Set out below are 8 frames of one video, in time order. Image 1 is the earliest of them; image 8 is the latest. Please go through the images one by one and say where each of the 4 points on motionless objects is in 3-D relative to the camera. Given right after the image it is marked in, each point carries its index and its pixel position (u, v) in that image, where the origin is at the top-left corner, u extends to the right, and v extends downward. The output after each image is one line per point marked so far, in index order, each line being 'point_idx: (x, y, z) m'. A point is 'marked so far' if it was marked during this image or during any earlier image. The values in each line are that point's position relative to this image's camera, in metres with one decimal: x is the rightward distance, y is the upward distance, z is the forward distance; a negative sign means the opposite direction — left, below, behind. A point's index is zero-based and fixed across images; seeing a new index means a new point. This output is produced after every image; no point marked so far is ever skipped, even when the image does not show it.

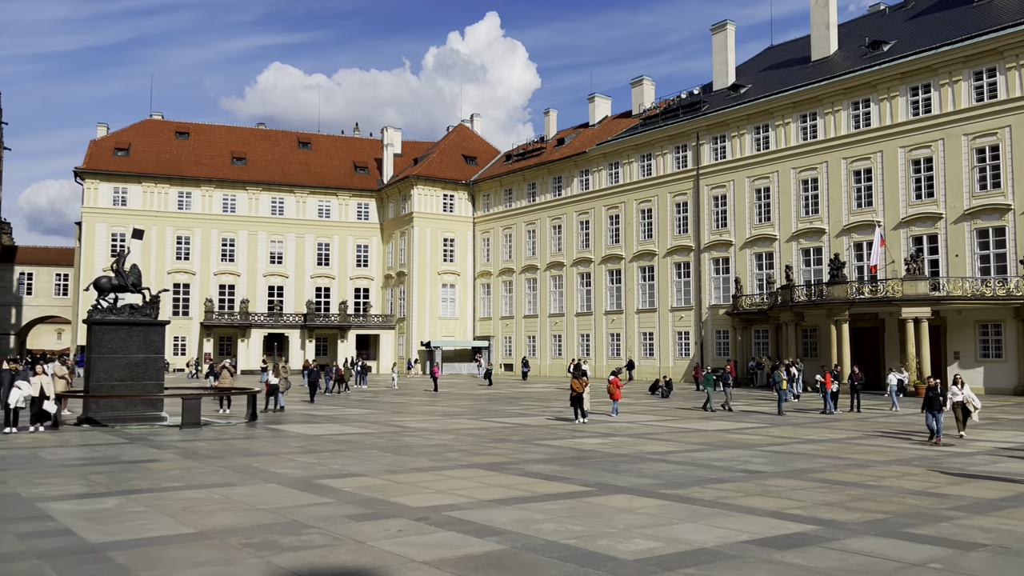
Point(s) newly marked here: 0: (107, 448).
0: (-5.6, -2.2, +11.3) m
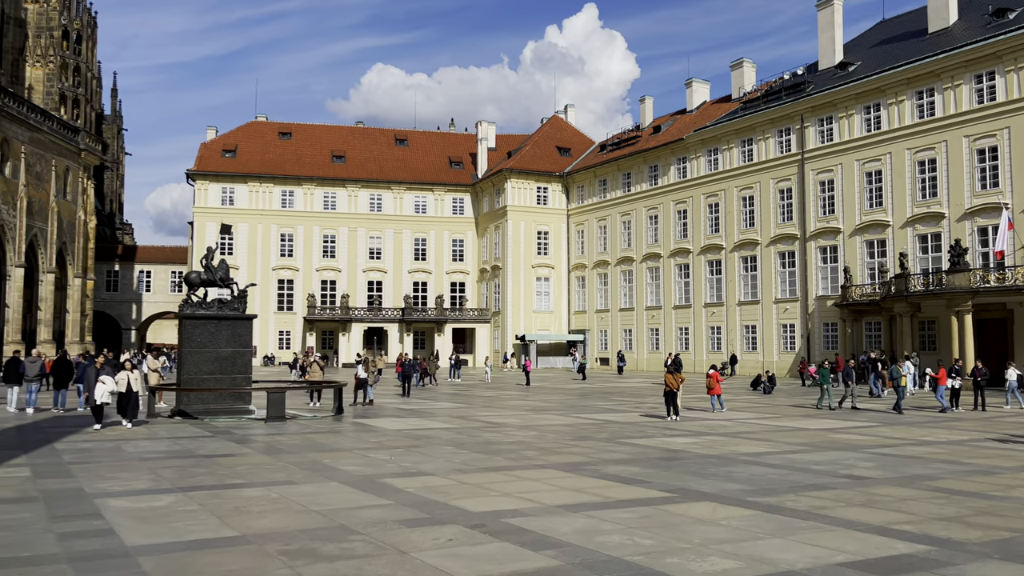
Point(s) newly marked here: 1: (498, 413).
0: (-4.5, -2.1, +11.3) m
1: (-0.3, -2.9, +18.8) m
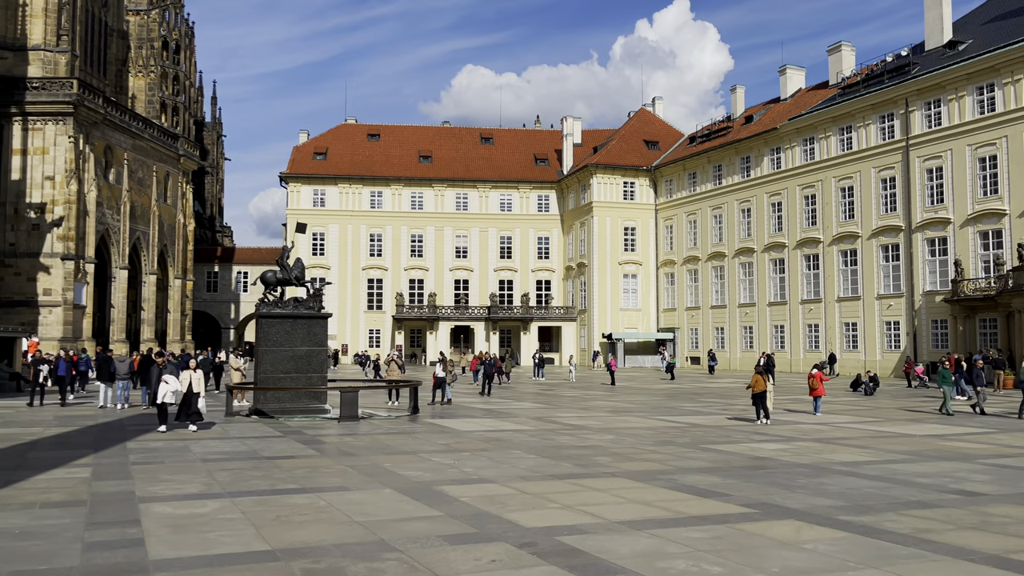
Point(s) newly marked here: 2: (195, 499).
0: (-3.5, -2.1, +11.2) m
1: (+1.5, -2.8, +18.2) m
2: (-2.7, -1.8, +6.9) m
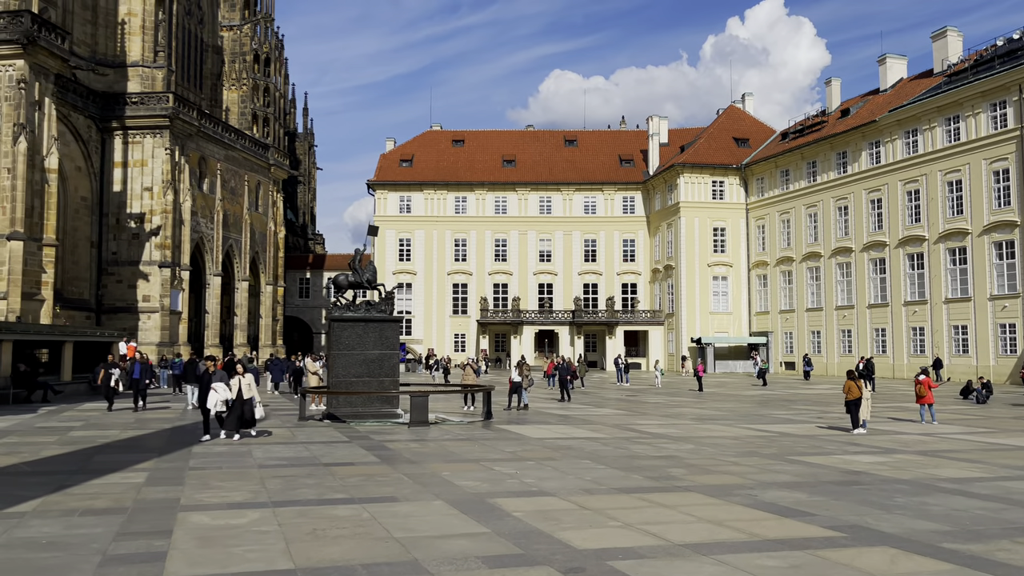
0: (-2.6, -2.1, +11.0) m
1: (+3.1, -2.8, +17.4) m
2: (-2.2, -1.8, +6.6) m
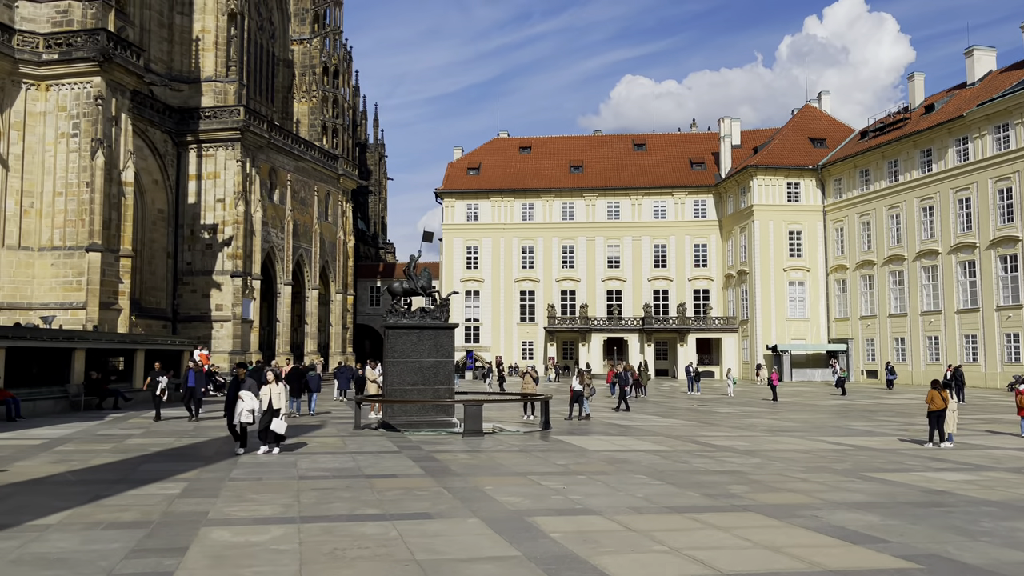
0: (-1.9, -2.2, +10.8) m
1: (+4.3, -2.9, +16.6) m
2: (-1.9, -1.8, +6.4) m
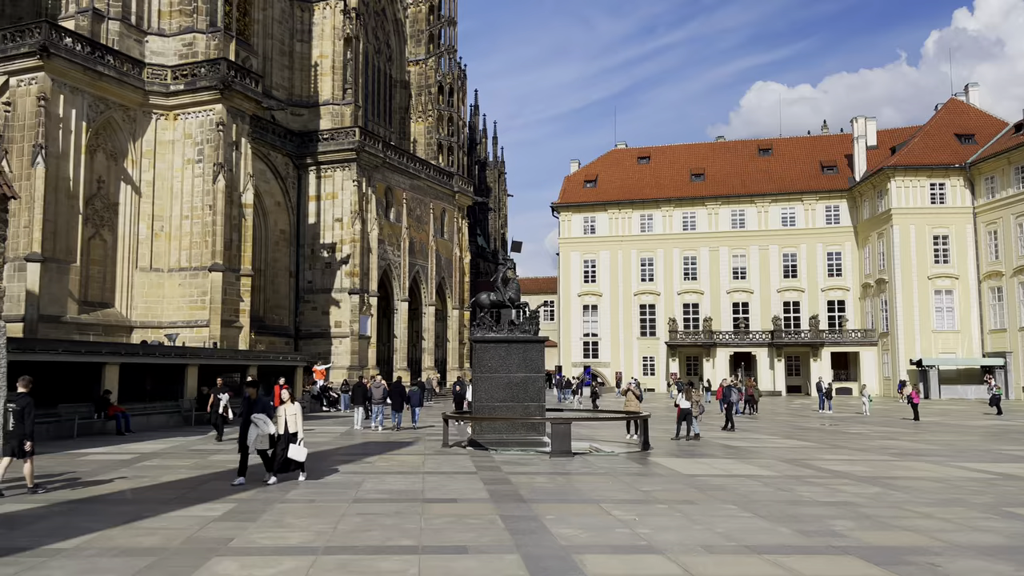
0: (-0.9, -2.4, +10.2) m
1: (+6.2, -3.1, +15.0) m
2: (-1.6, -1.9, +5.8) m
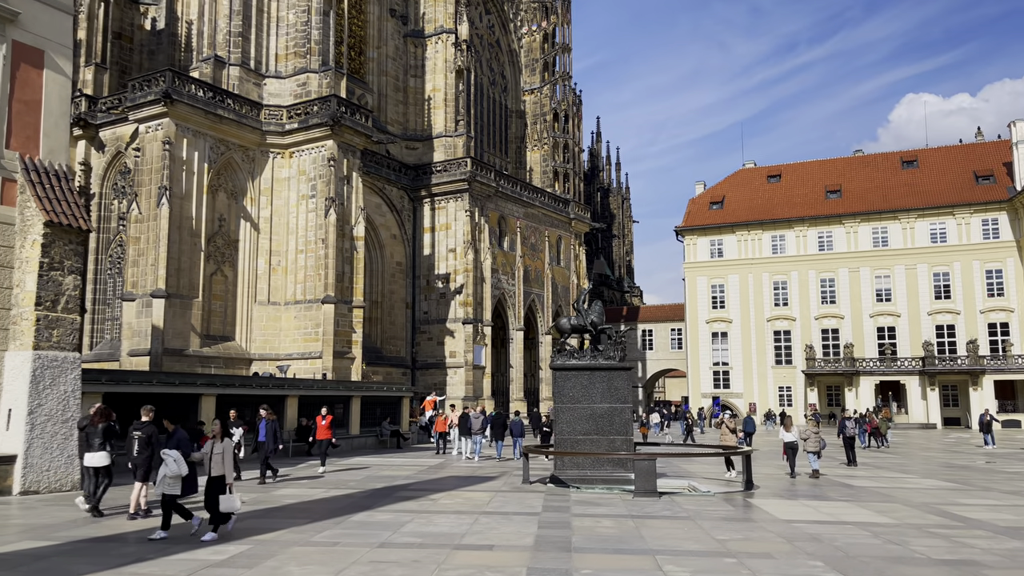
0: (-0.2, -2.6, +9.2) m
1: (+7.6, -3.3, +12.8) m
2: (-1.7, -2.0, +5.1) m
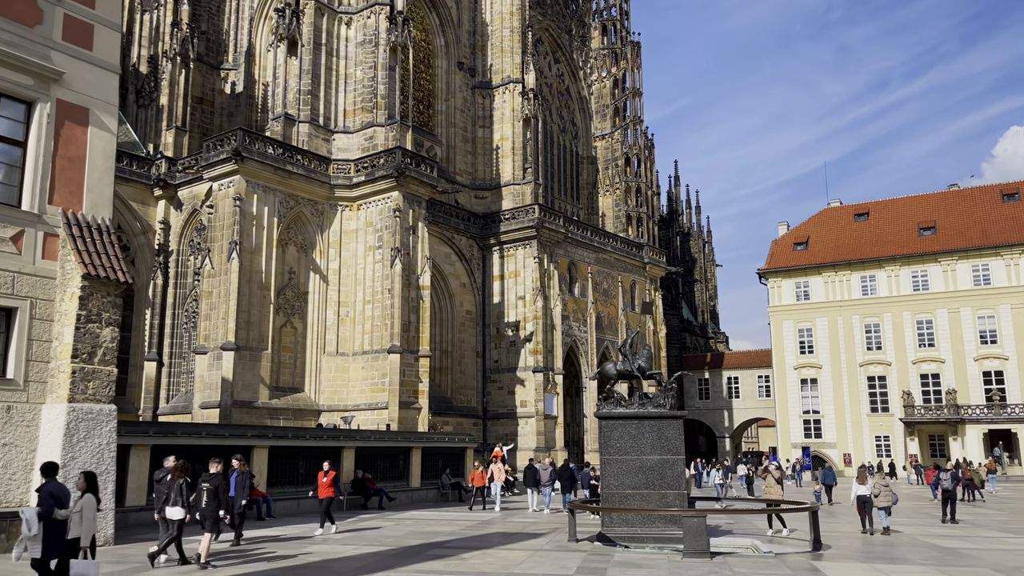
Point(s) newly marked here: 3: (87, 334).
0: (0.0, -3.1, +8.5) m
1: (+8.2, -3.8, +11.1) m
2: (-1.9, -2.2, +4.6) m
3: (-6.0, -0.7, +11.6) m
